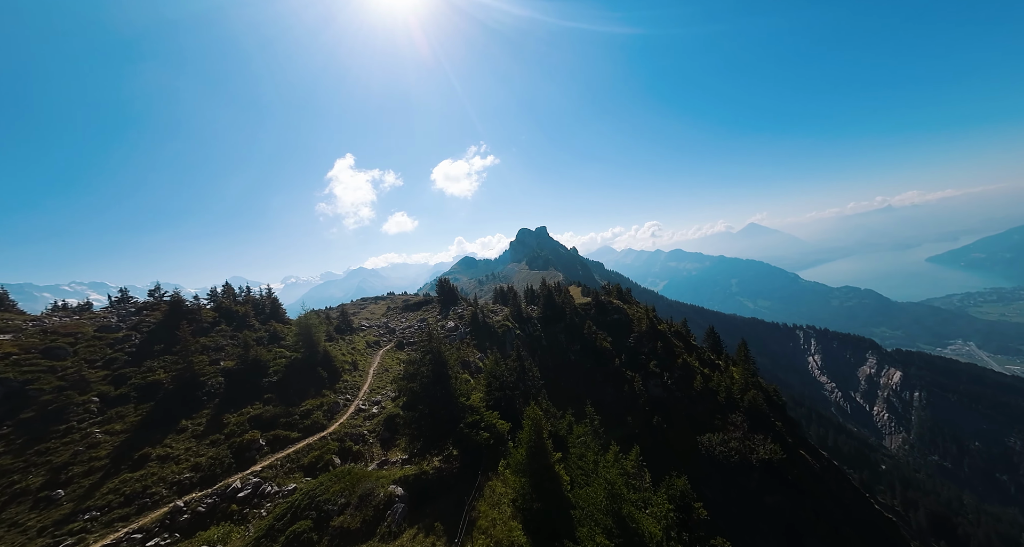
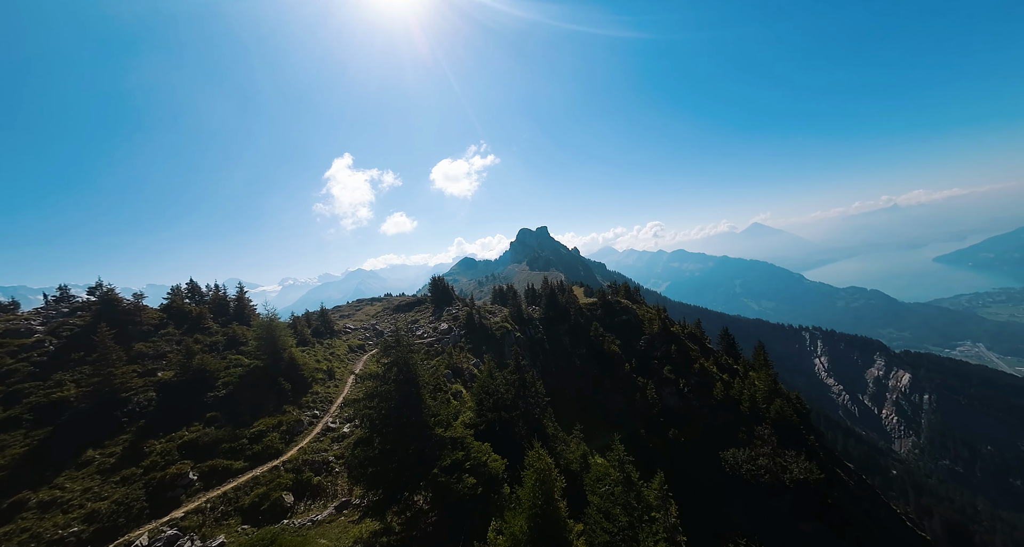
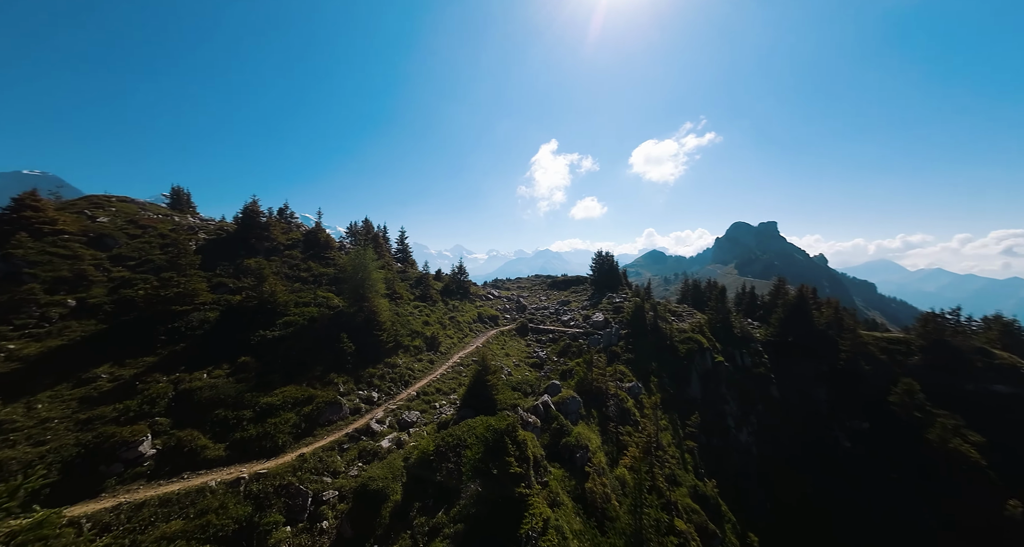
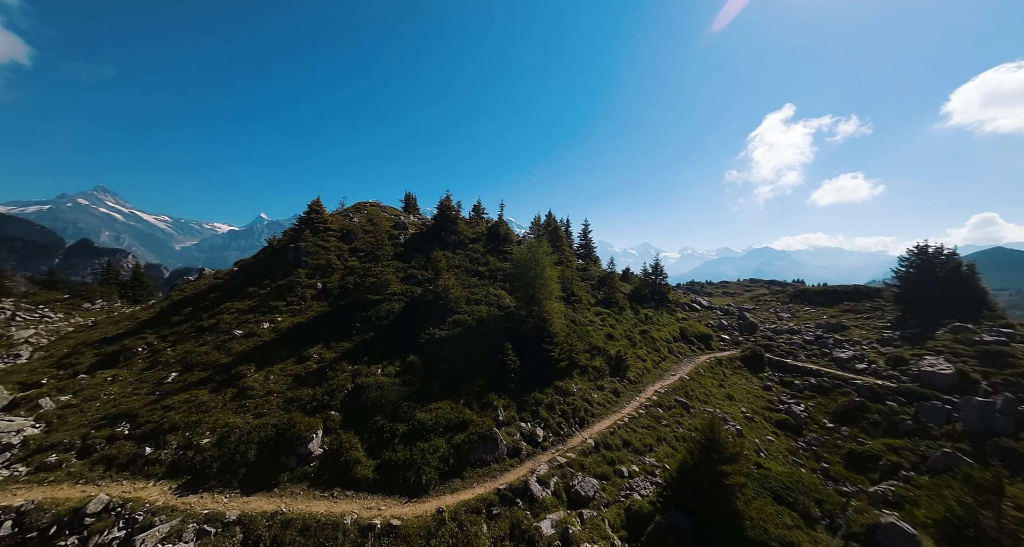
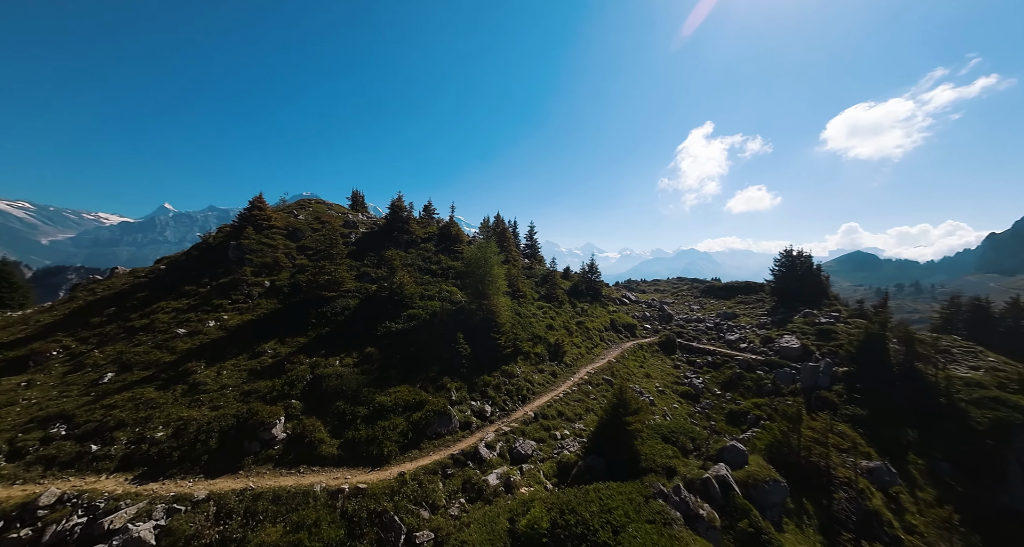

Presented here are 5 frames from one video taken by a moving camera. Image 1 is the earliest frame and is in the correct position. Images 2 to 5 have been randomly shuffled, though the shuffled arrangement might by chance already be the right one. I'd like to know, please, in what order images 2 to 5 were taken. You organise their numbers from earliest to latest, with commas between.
2, 3, 5, 4
